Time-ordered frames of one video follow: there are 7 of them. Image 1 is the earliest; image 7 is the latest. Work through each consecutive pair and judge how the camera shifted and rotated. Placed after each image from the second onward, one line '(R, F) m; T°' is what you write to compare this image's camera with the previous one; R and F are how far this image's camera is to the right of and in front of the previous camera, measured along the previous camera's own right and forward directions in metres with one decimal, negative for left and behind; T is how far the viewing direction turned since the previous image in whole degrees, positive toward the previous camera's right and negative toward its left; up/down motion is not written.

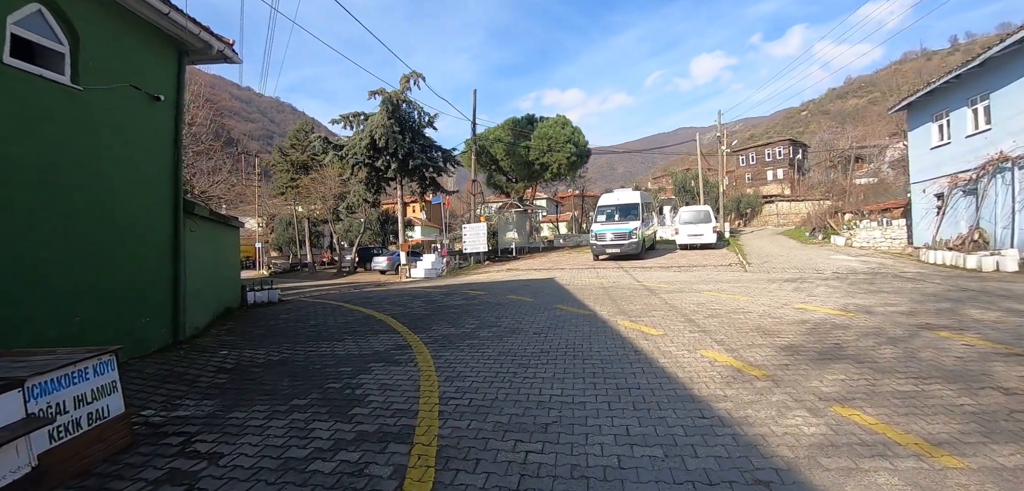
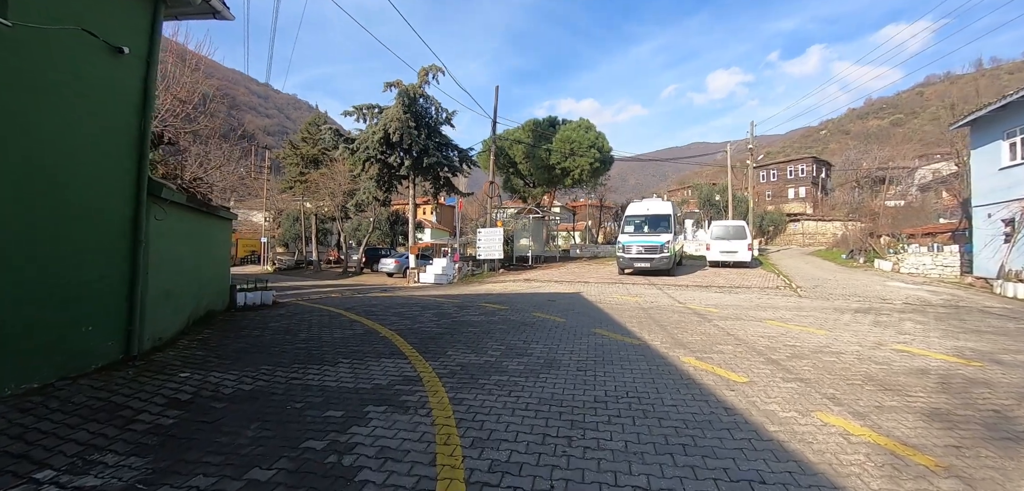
(-0.4, +1.5) m; -1°
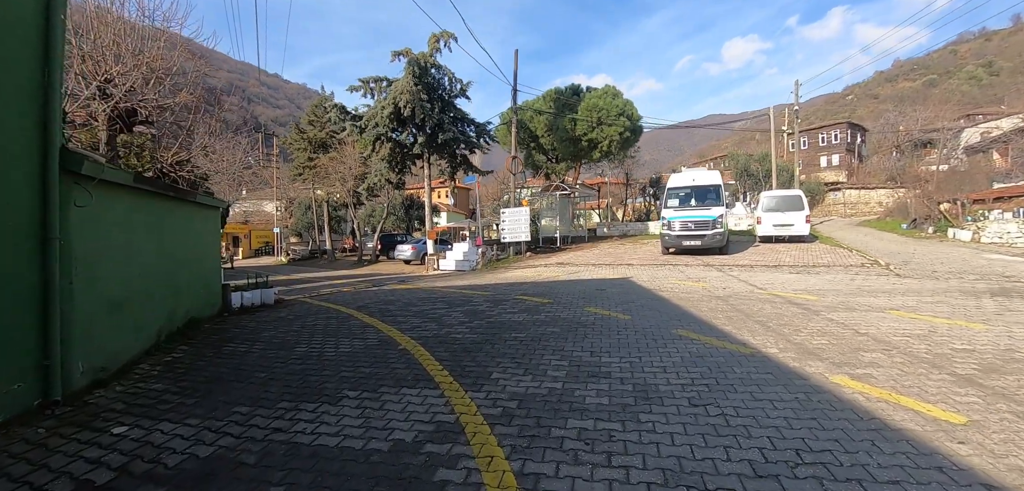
(-0.5, +1.8) m; -2°
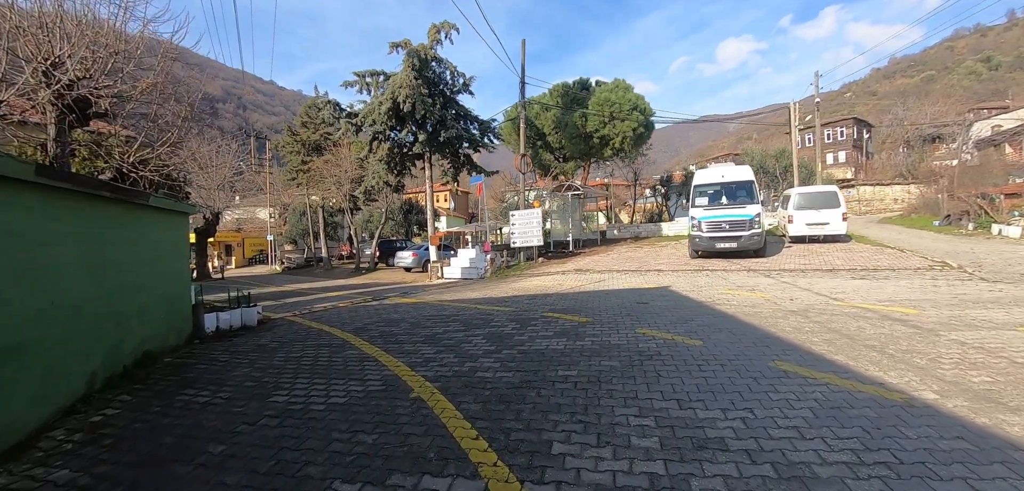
(-0.5, +1.4) m; 0°
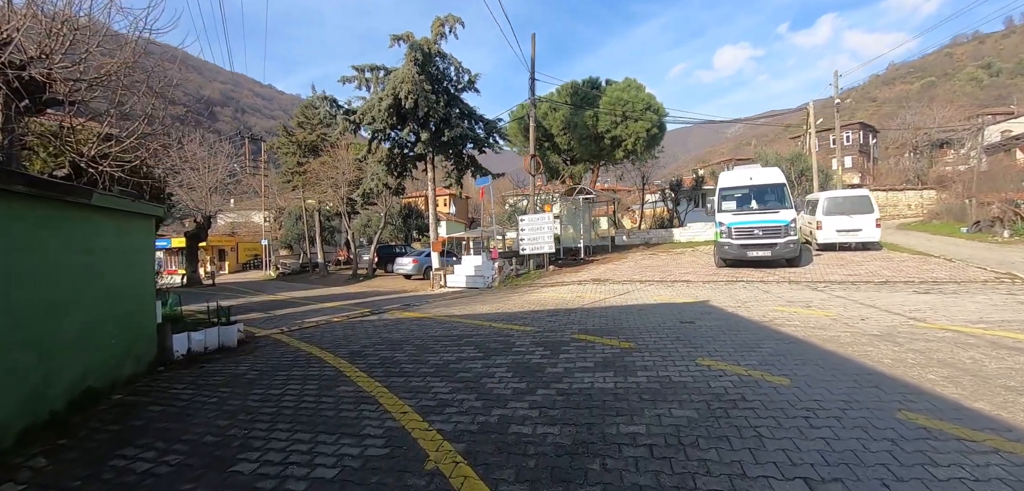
(-0.4, +1.1) m; 0°
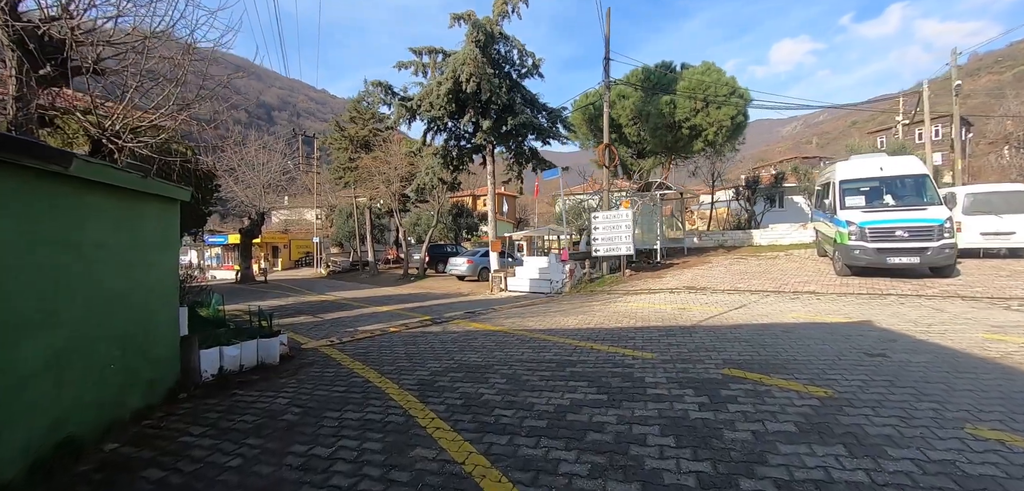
(-0.8, +1.6) m; -5°
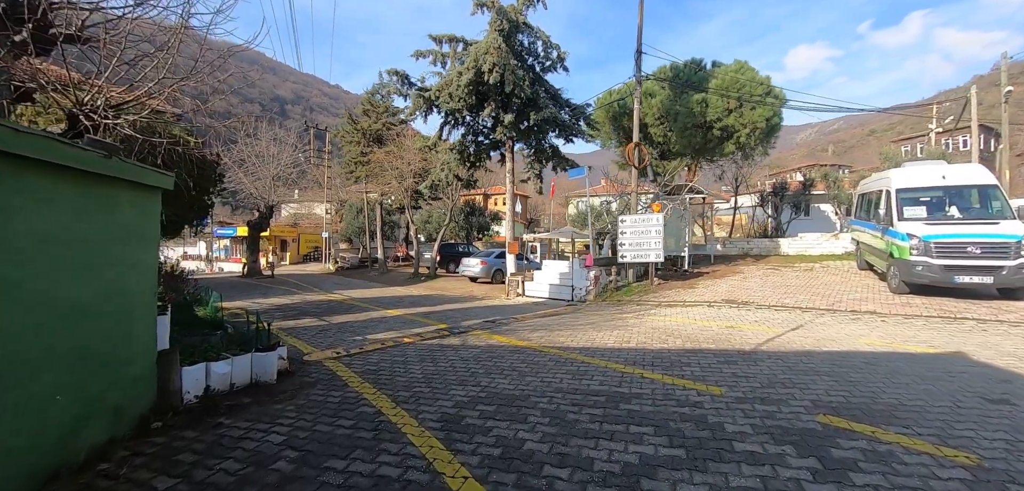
(-0.3, +0.8) m; -1°
